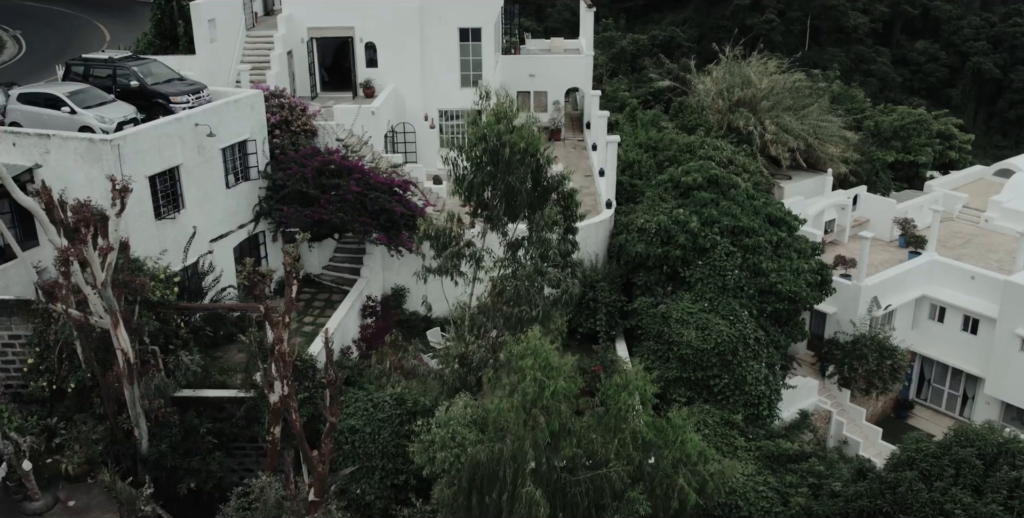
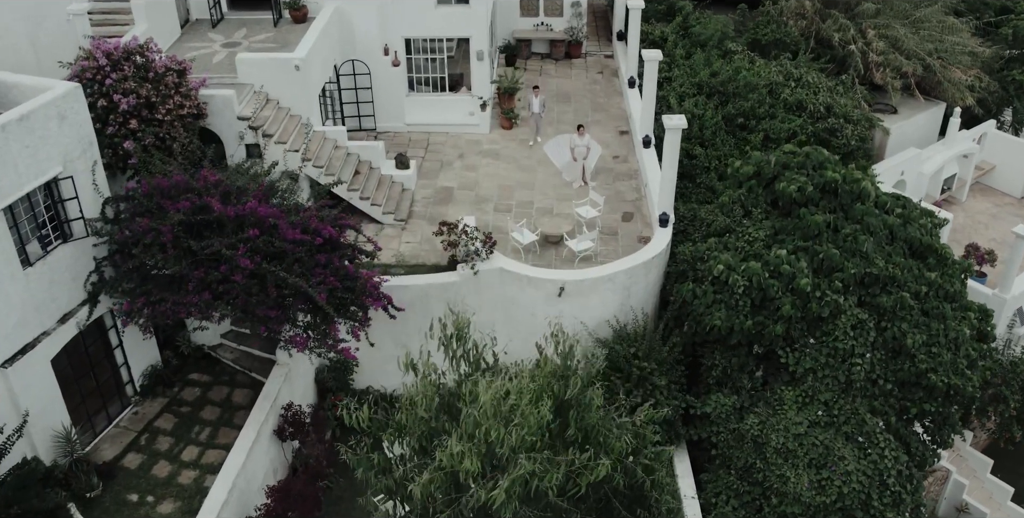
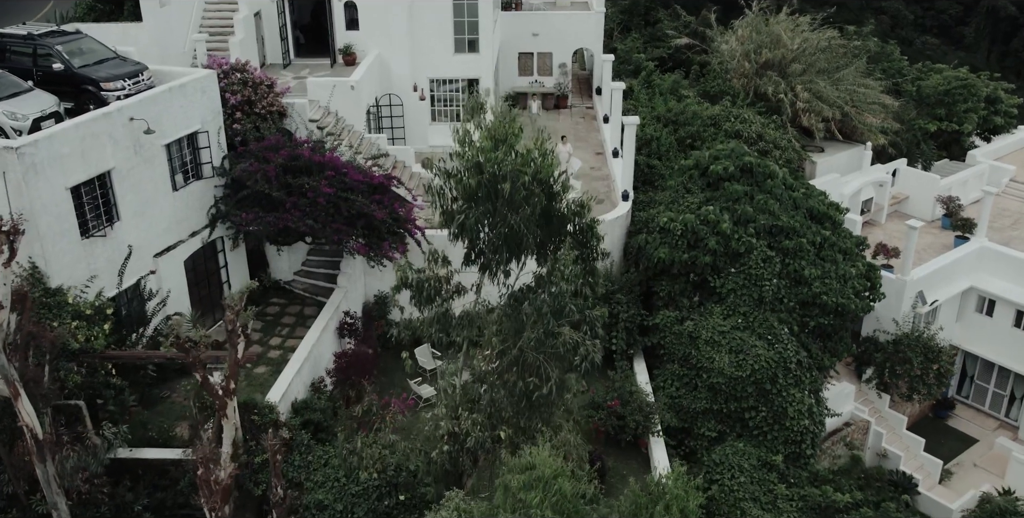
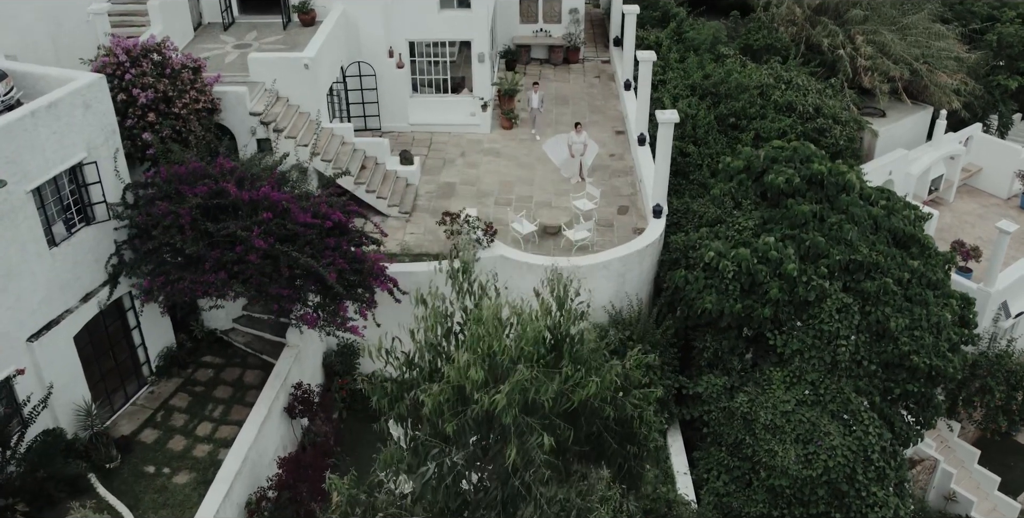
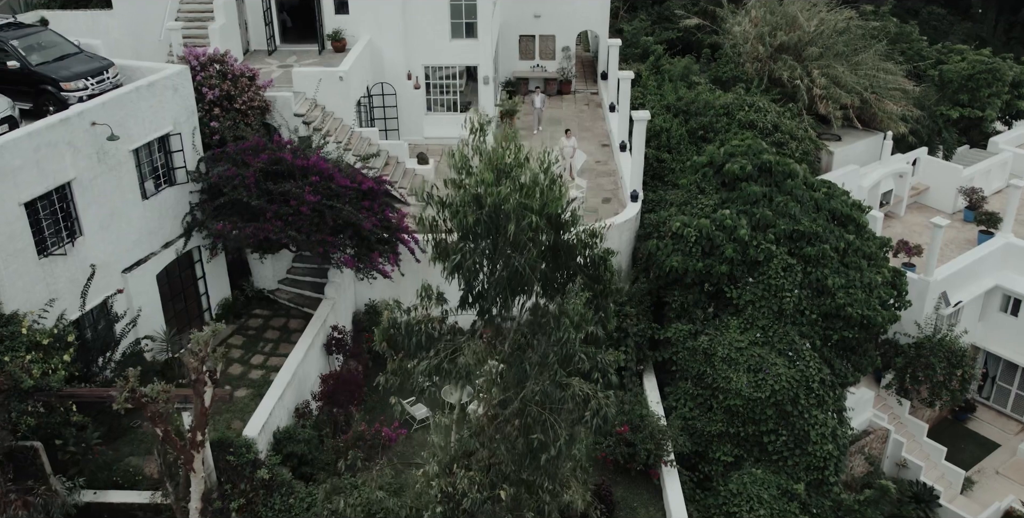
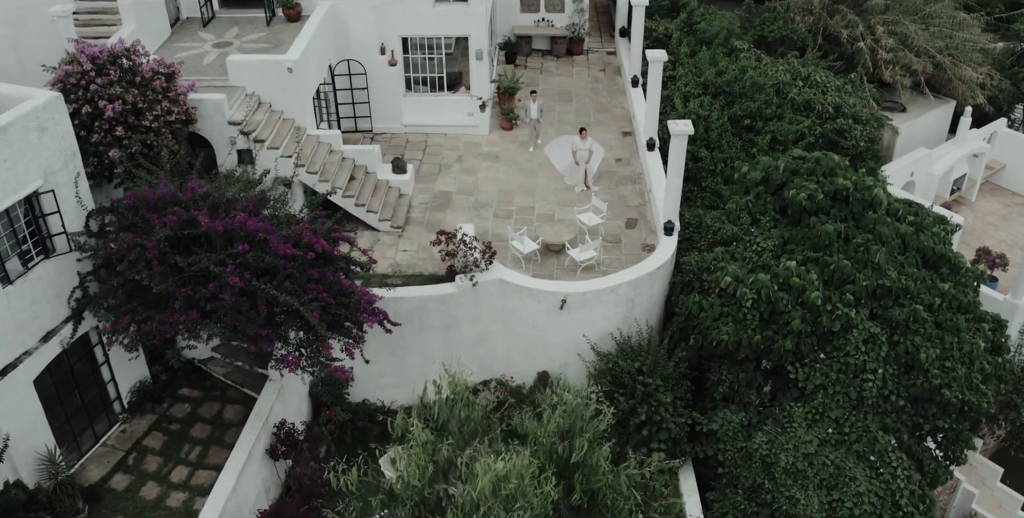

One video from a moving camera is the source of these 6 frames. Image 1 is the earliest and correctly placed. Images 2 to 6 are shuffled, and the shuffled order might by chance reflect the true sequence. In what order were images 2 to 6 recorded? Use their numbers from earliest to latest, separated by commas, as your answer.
3, 5, 4, 2, 6
